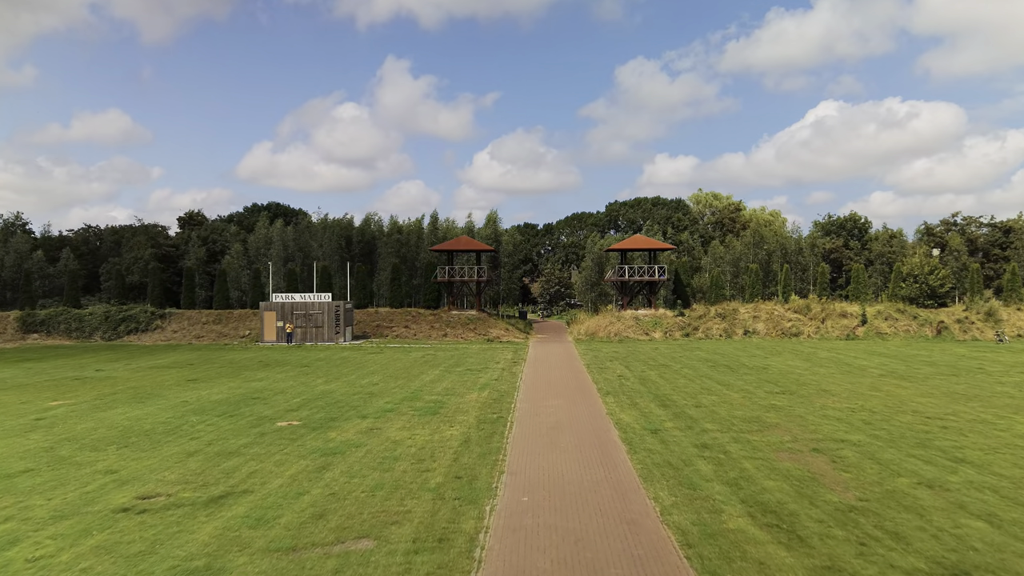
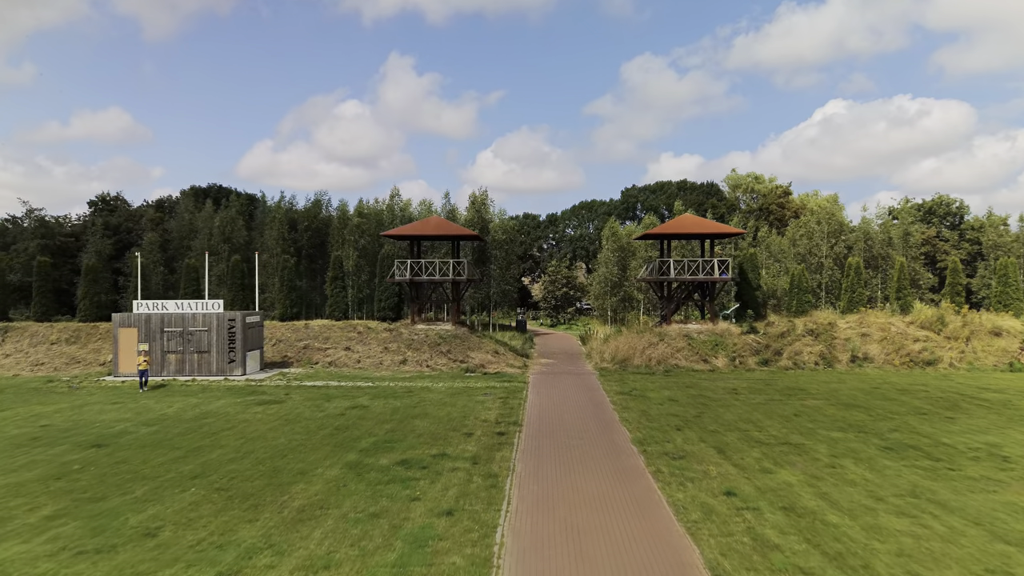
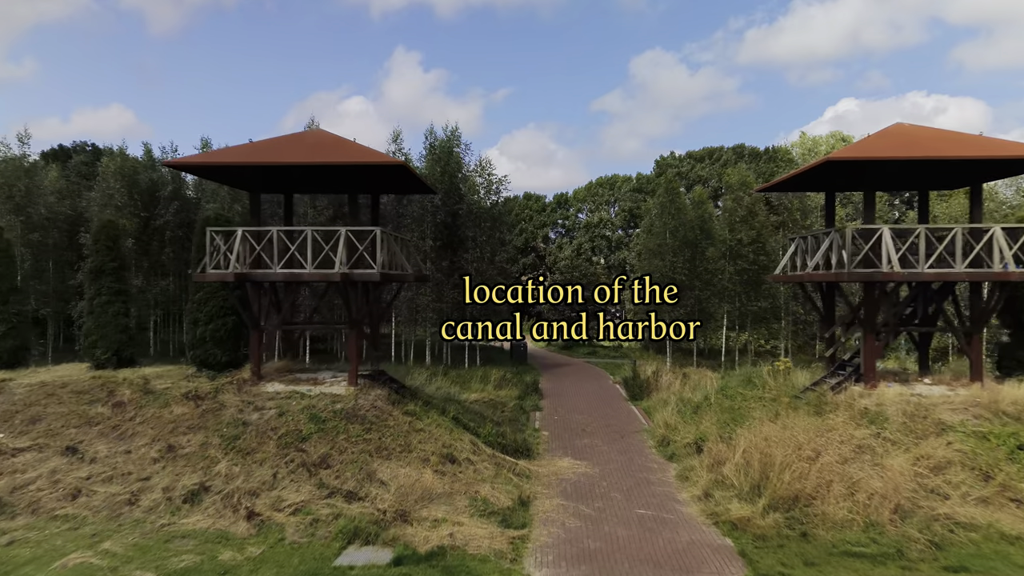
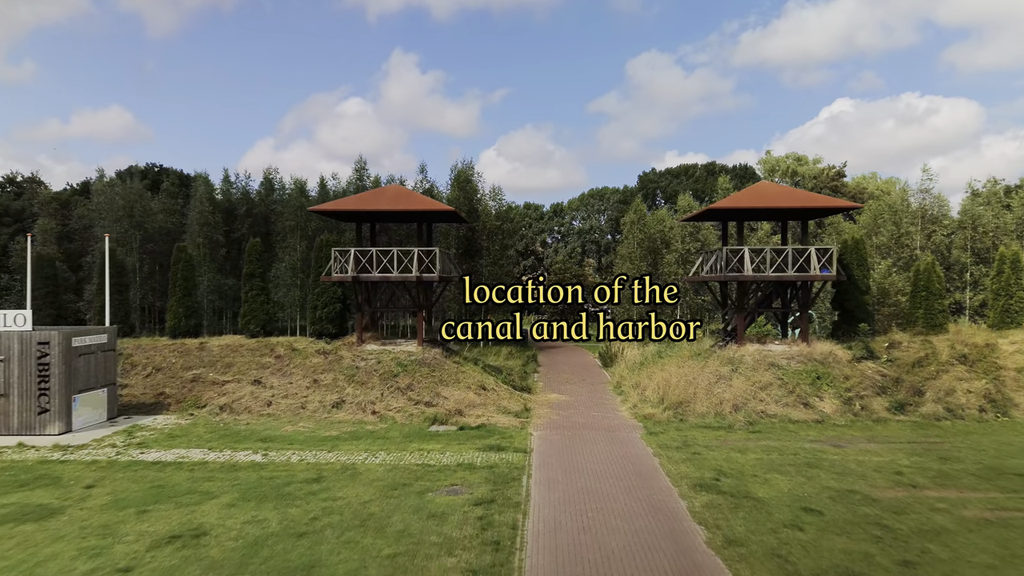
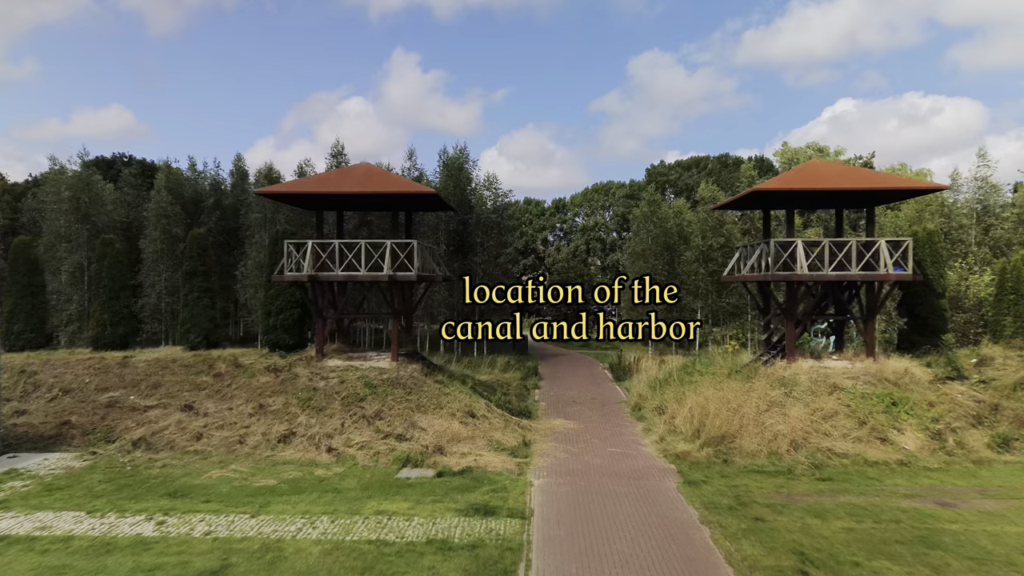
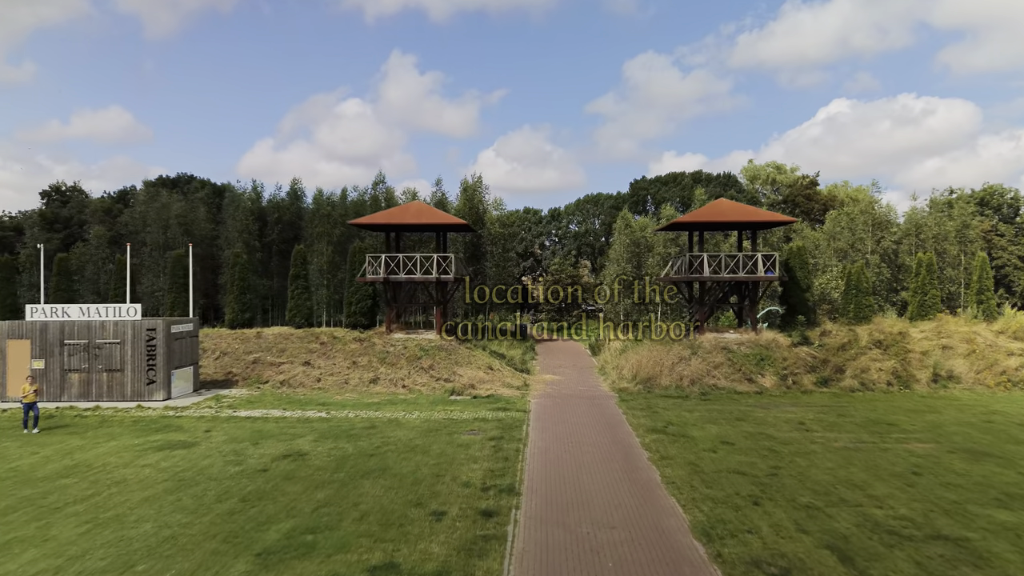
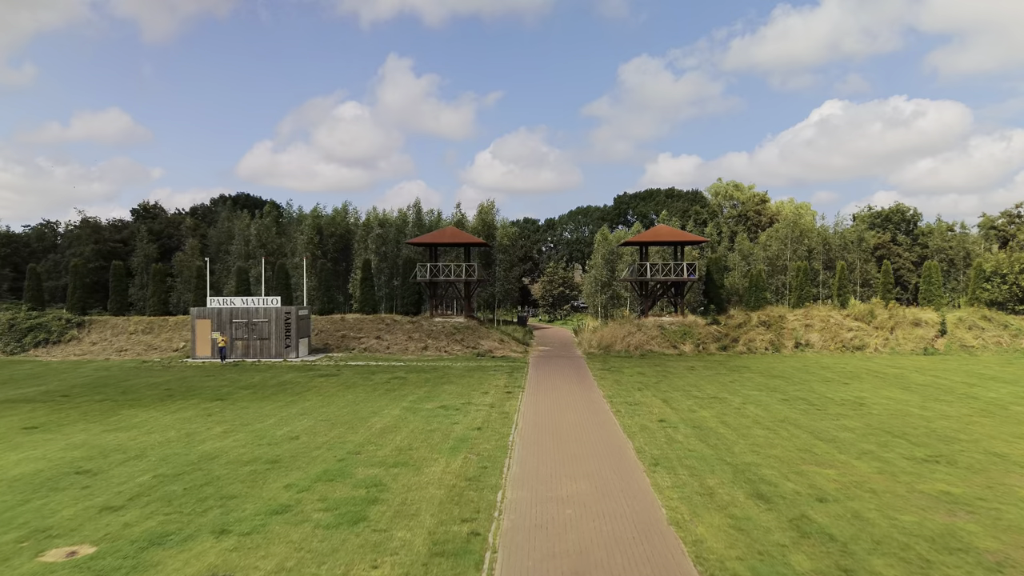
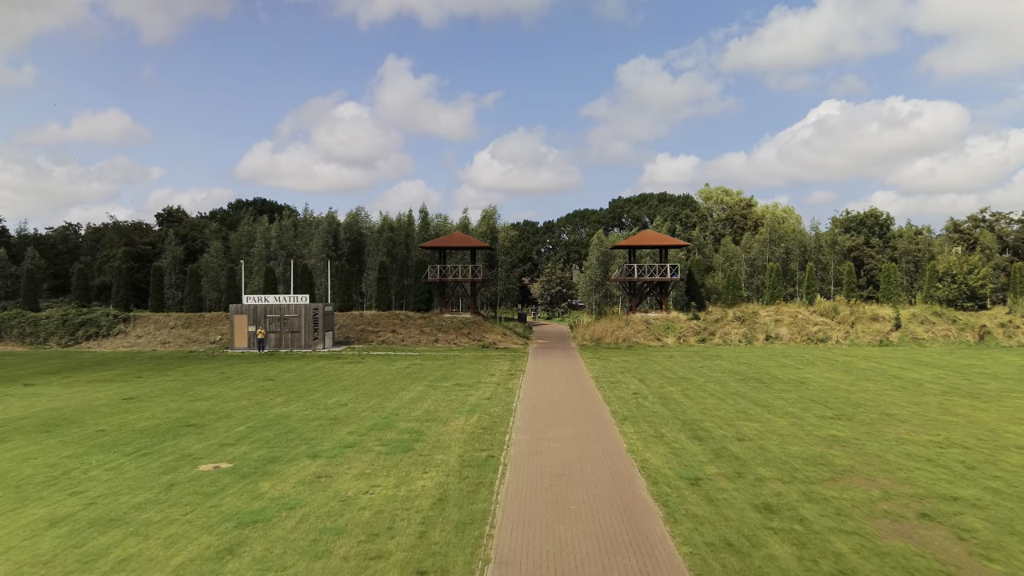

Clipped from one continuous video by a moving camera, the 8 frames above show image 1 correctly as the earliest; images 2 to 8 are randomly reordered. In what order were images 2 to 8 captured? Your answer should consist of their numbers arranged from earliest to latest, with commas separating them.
8, 7, 2, 6, 4, 5, 3
